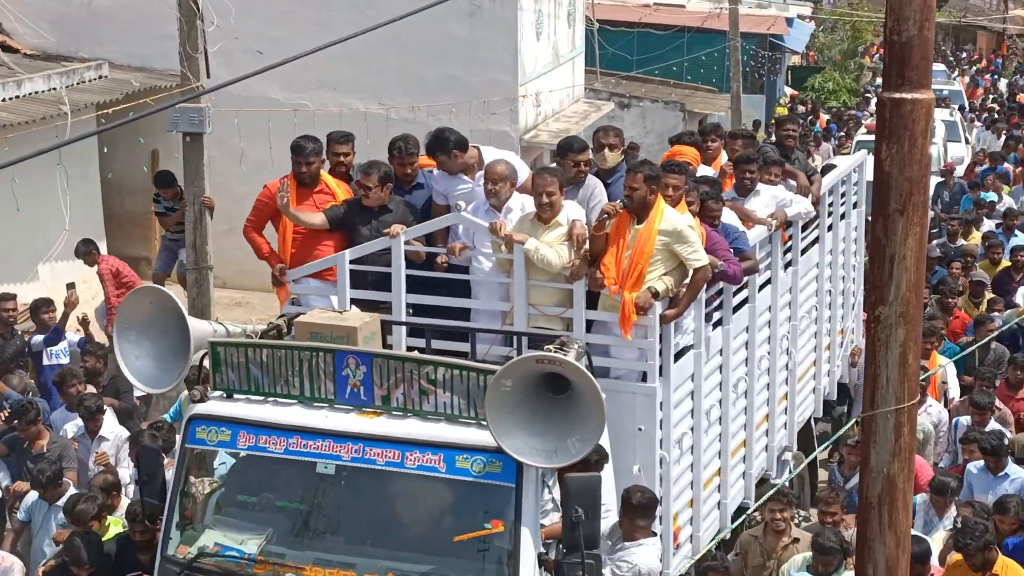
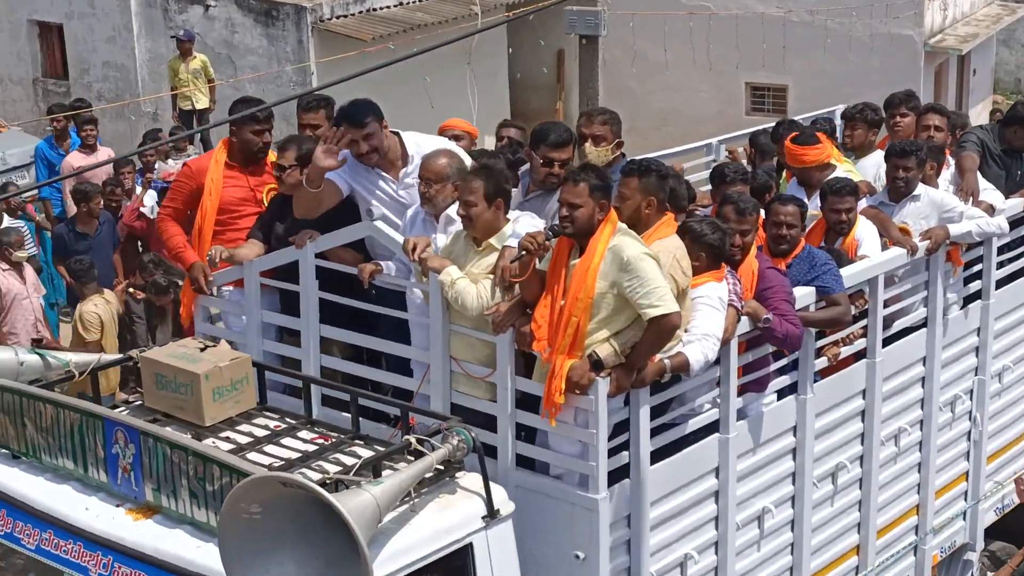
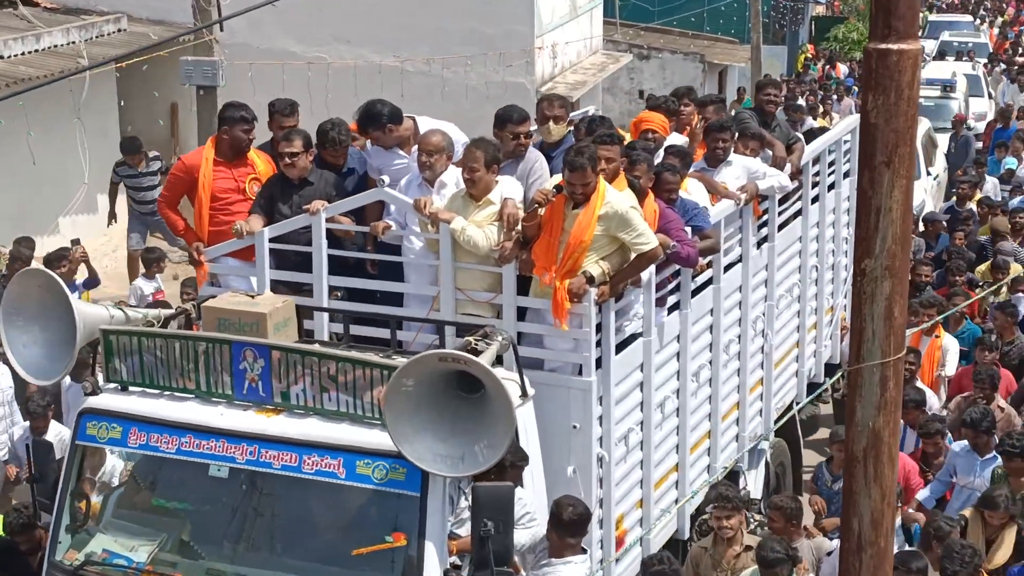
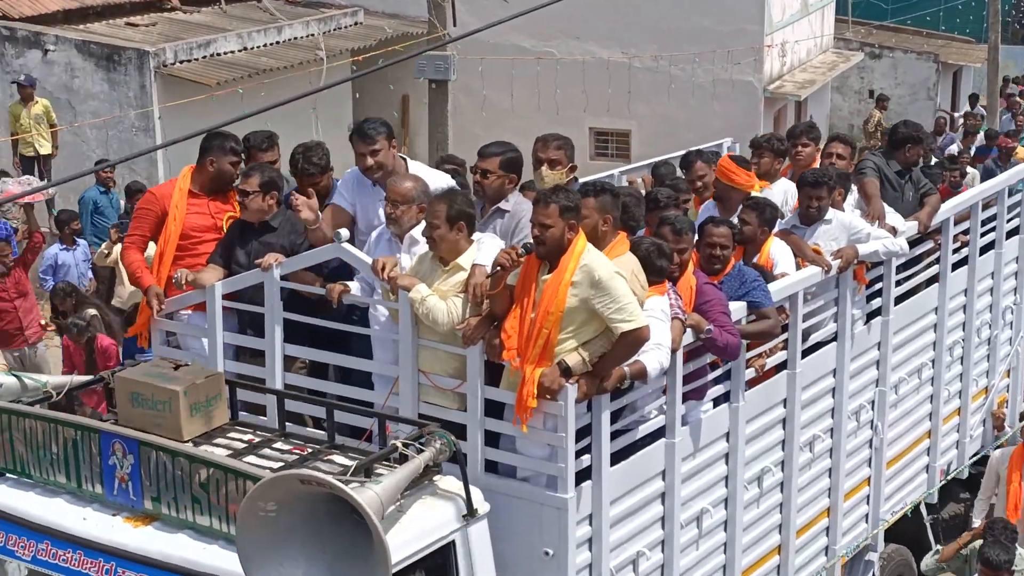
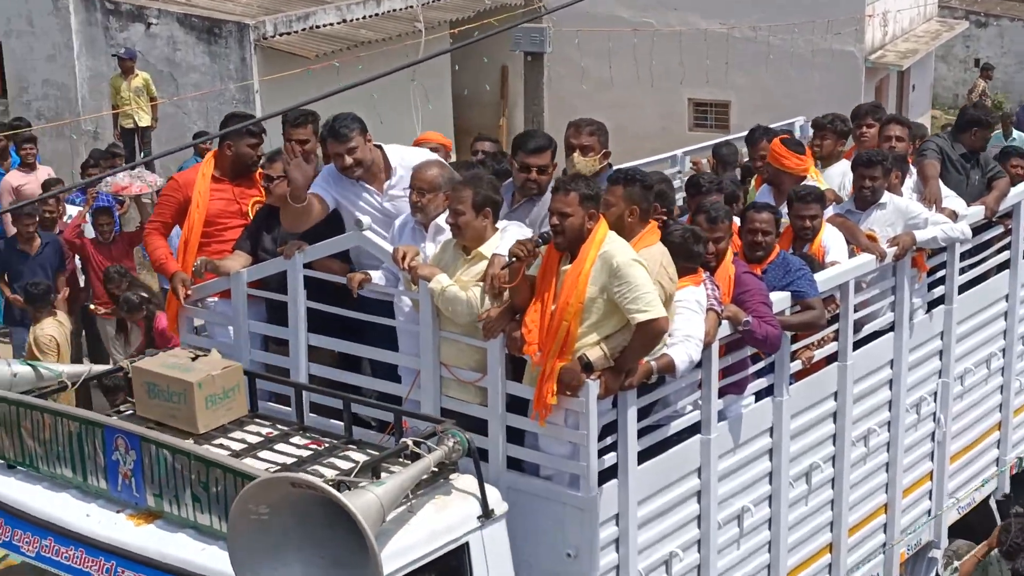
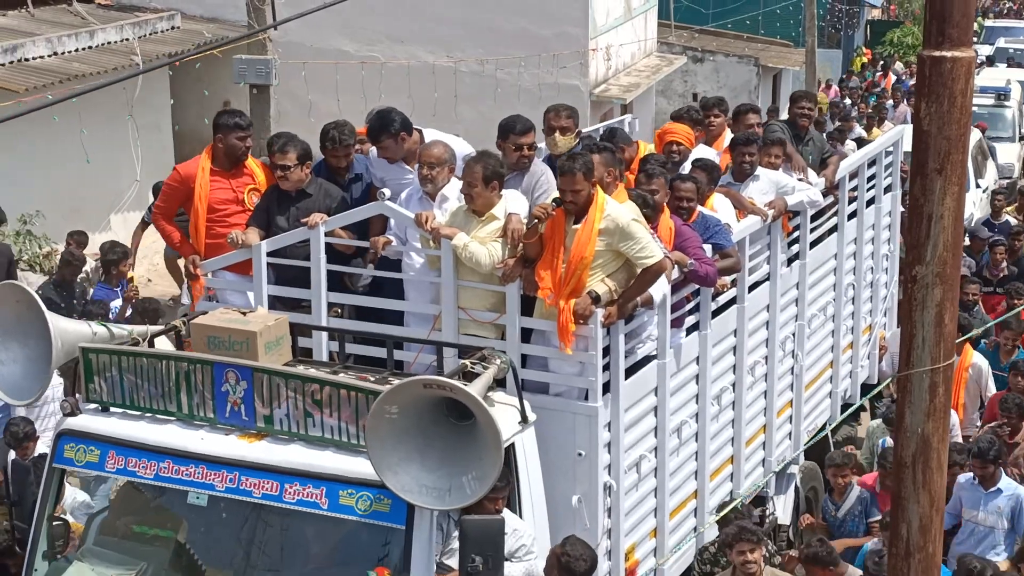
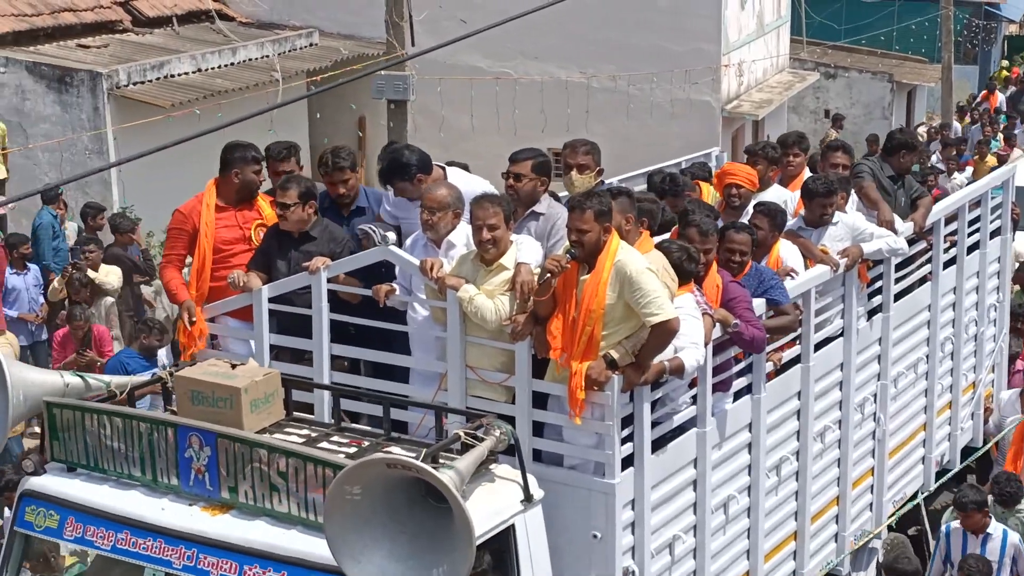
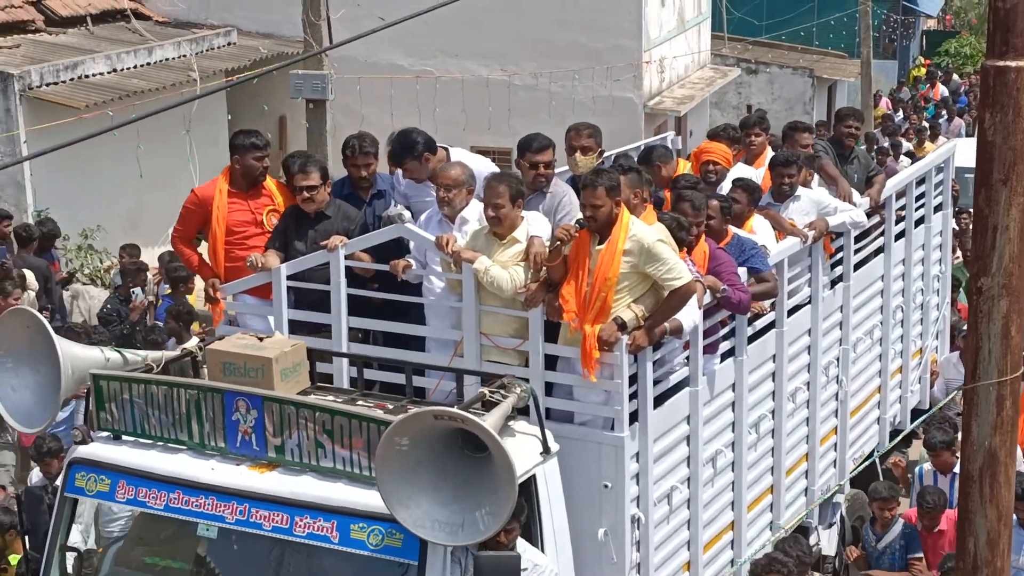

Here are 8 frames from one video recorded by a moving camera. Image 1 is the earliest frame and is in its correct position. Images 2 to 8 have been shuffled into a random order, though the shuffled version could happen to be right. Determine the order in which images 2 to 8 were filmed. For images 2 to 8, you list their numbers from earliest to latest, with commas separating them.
3, 6, 8, 7, 4, 5, 2
